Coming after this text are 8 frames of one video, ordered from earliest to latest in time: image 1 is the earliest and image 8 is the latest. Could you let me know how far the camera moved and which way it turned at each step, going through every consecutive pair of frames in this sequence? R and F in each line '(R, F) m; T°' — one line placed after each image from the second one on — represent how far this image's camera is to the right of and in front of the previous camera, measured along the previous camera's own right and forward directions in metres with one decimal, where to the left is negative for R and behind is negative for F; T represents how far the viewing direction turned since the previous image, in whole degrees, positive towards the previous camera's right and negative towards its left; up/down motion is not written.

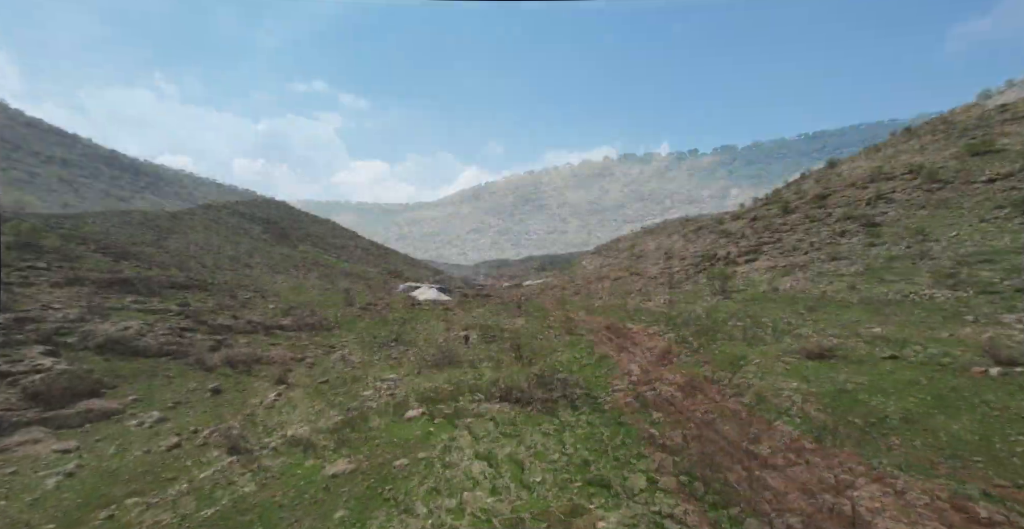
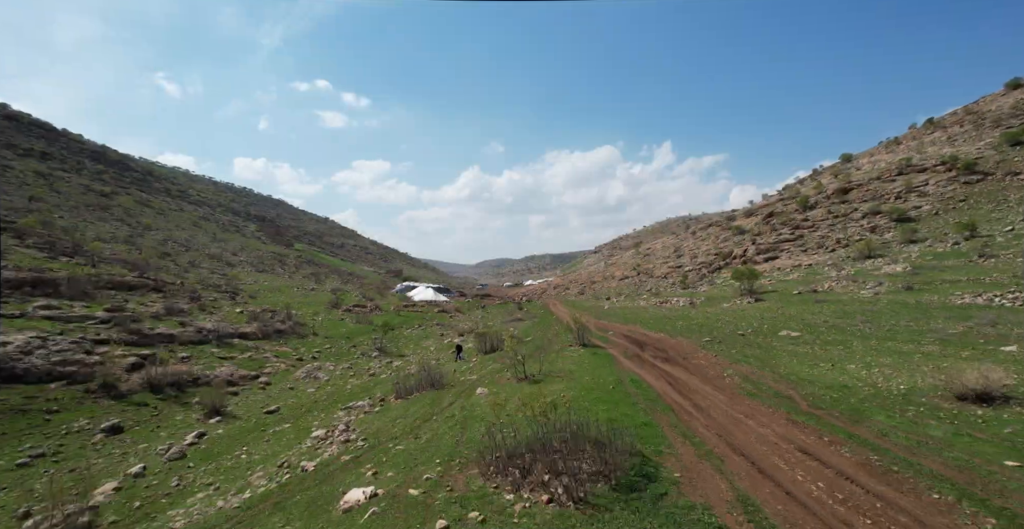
(0.0, +3.5) m; 0°
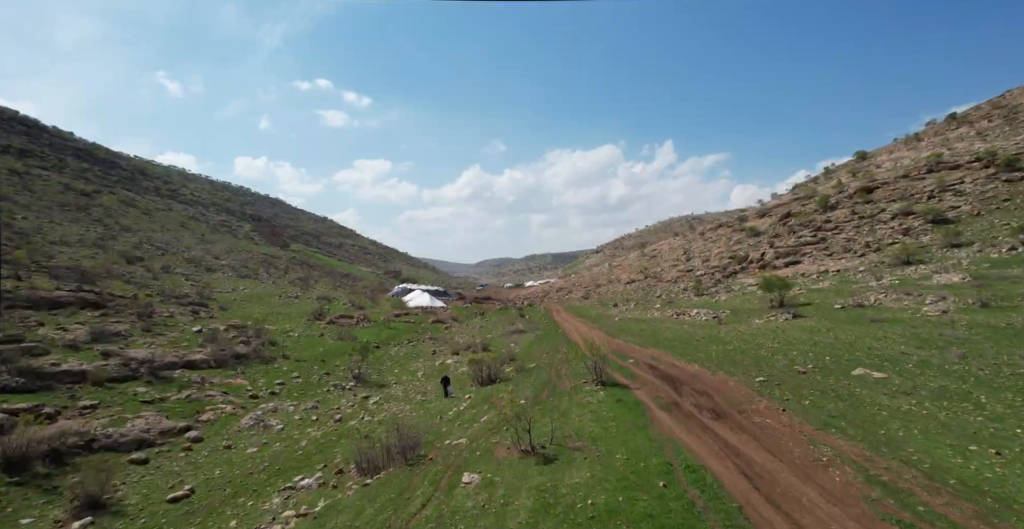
(0.0, +3.4) m; 0°
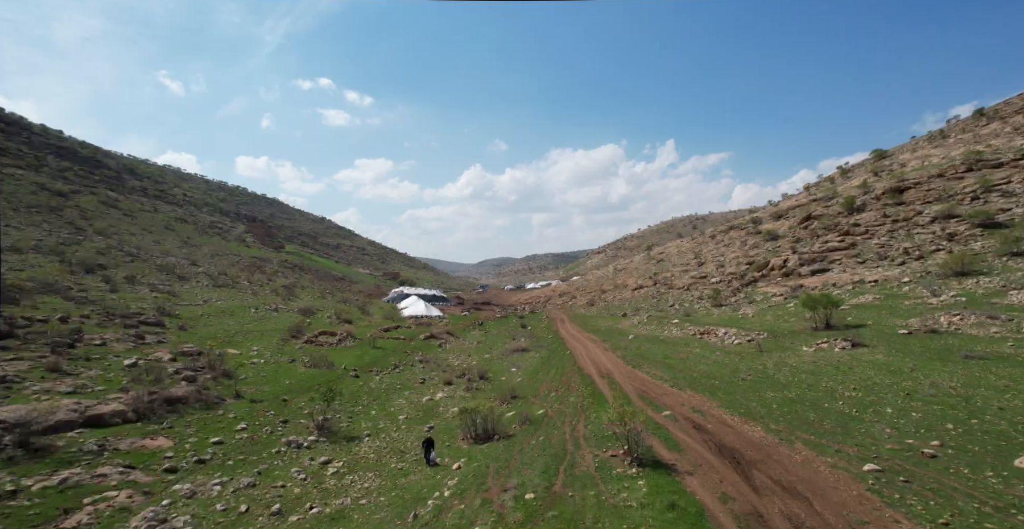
(0.0, +3.8) m; 0°
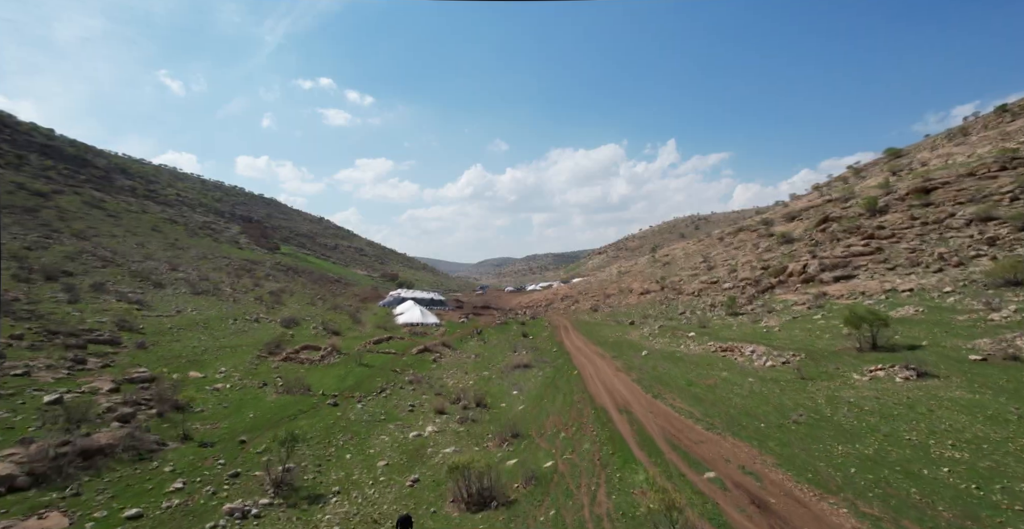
(0.0, +2.9) m; 0°
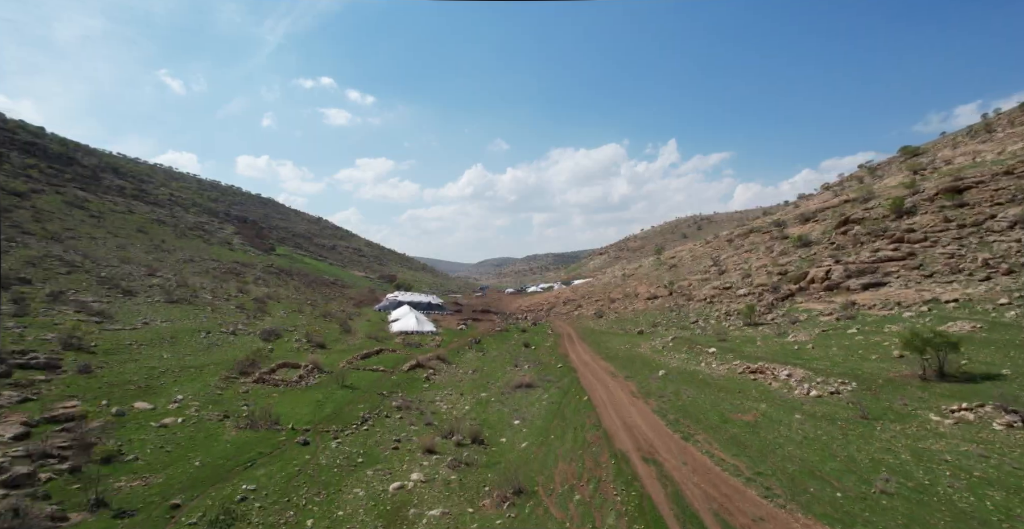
(0.0, +3.0) m; 0°
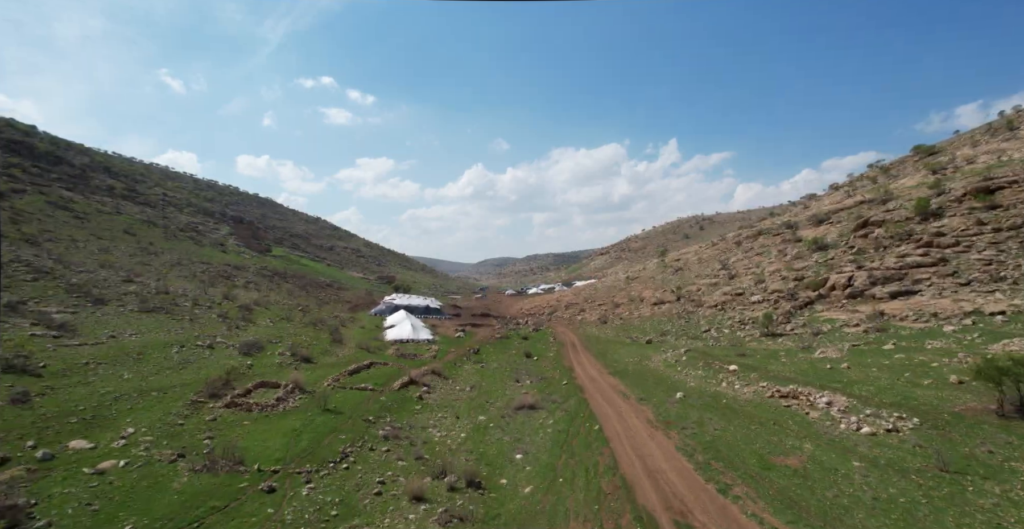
(0.0, +2.5) m; 0°
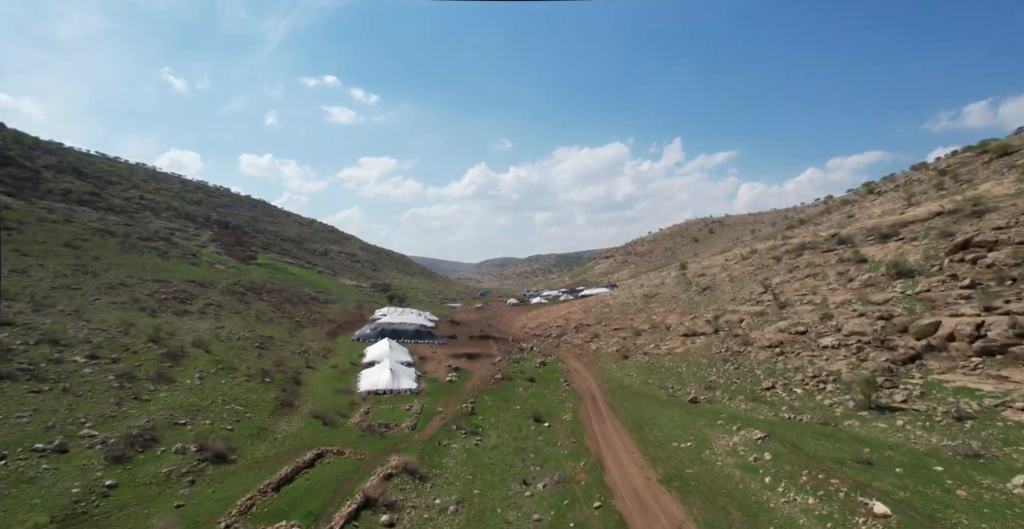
(-0.1, +9.8) m; 0°
